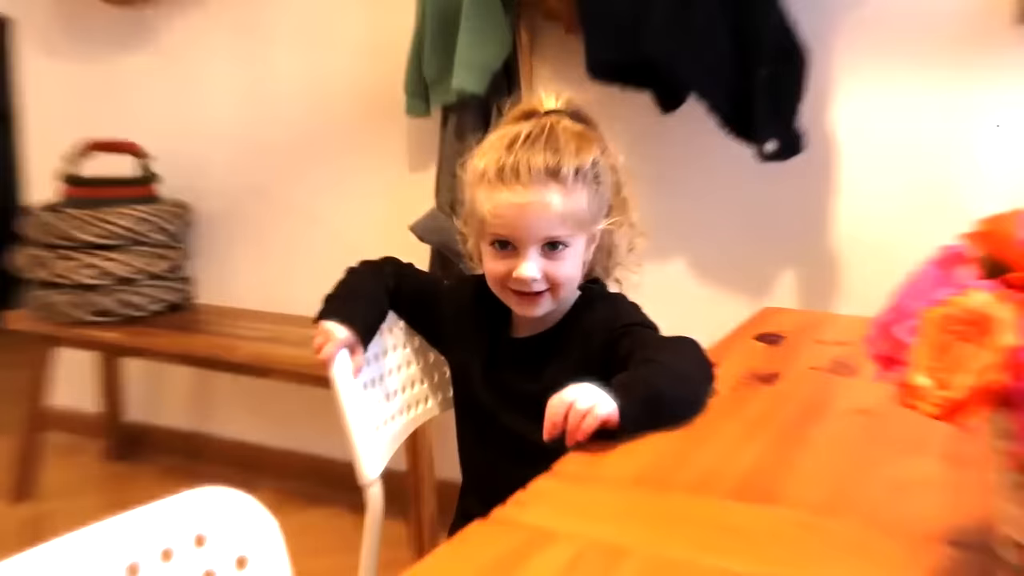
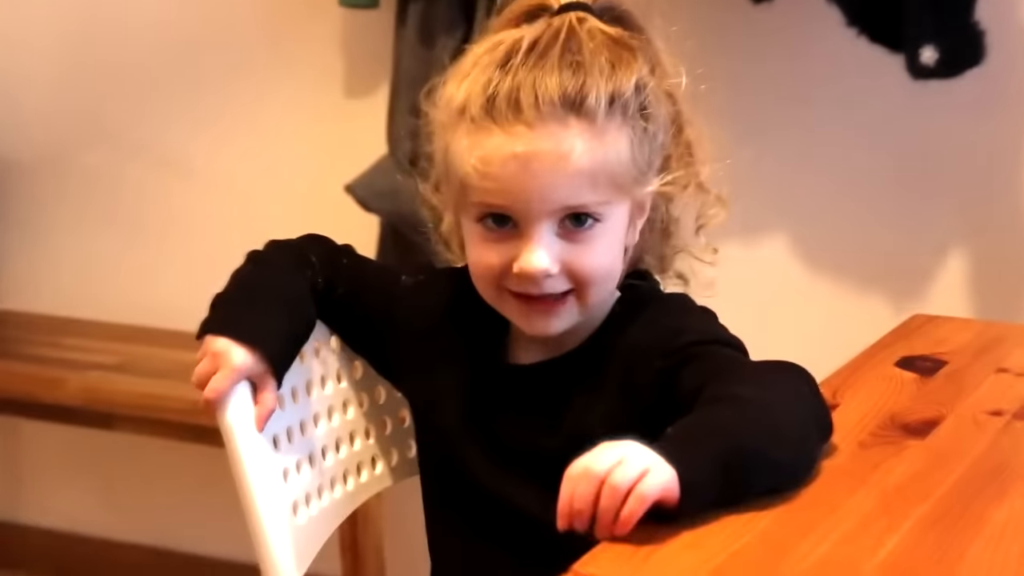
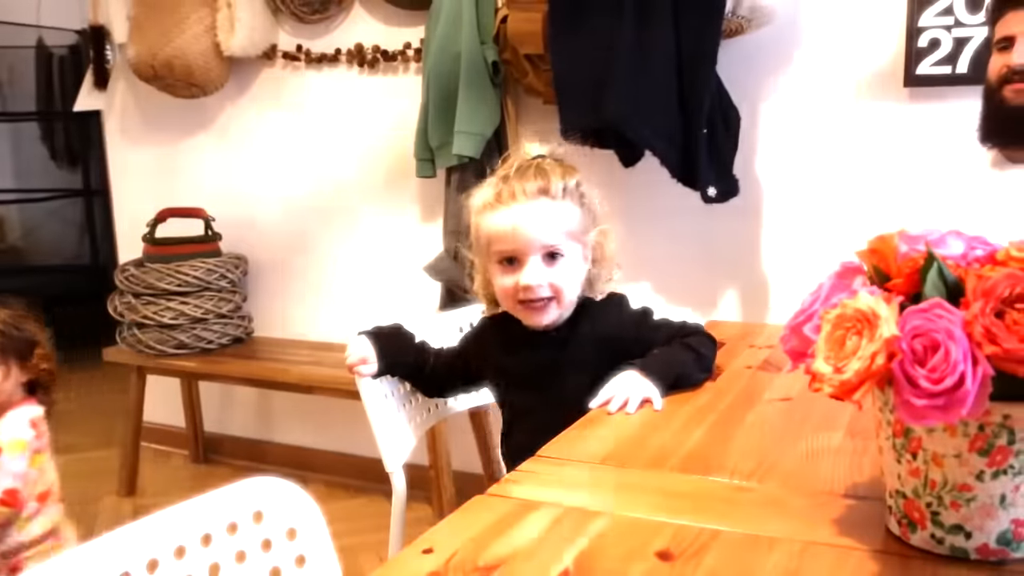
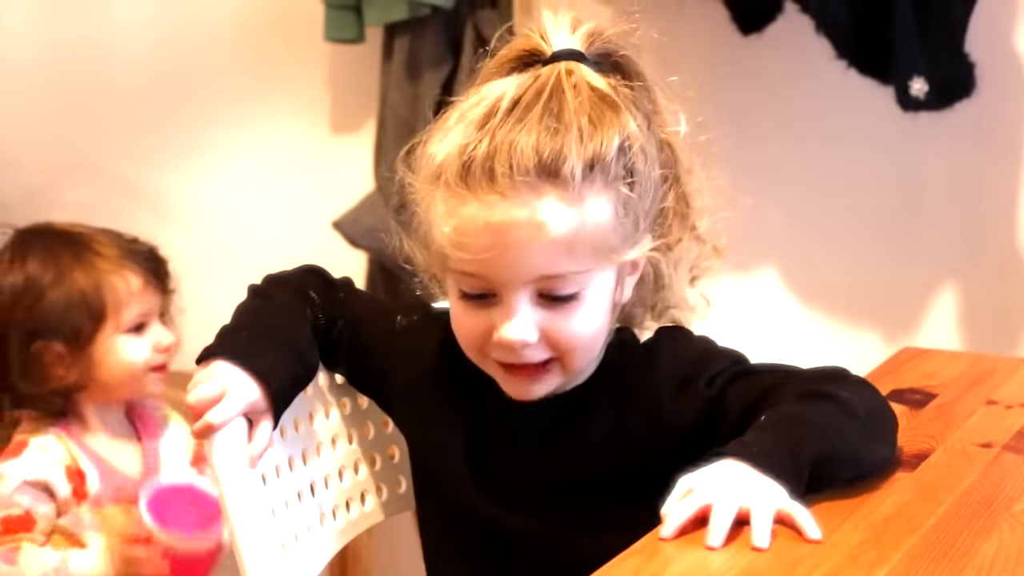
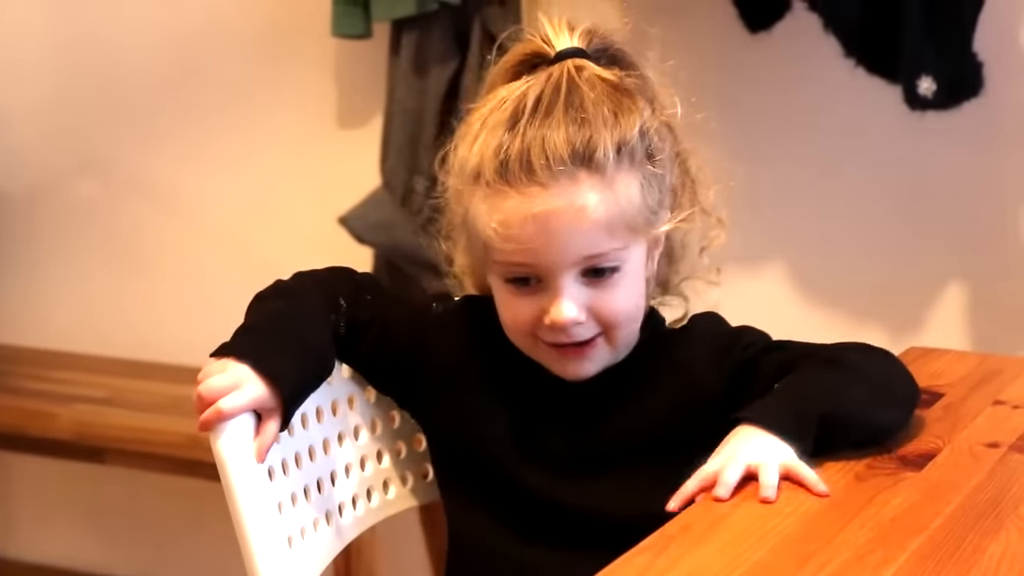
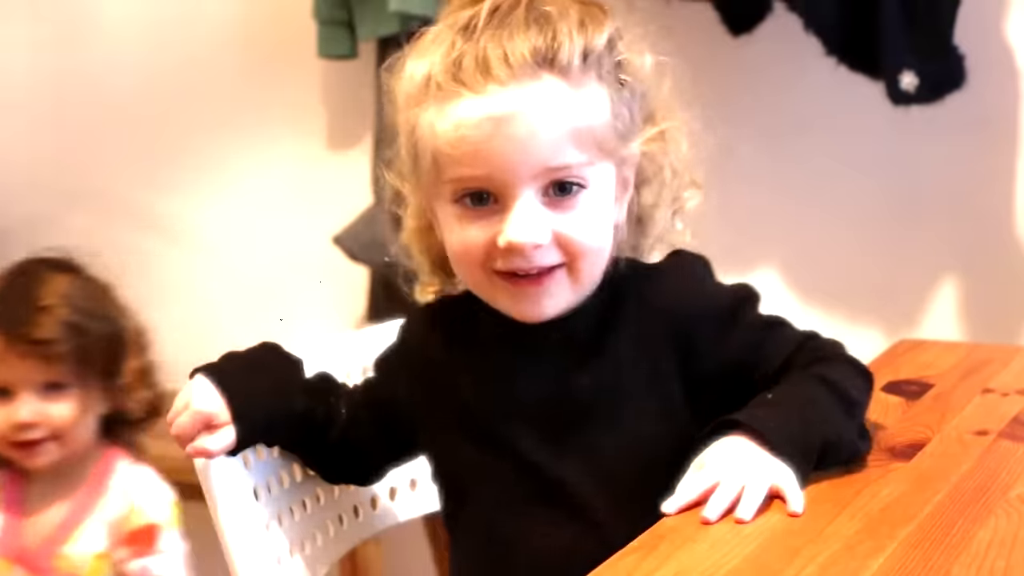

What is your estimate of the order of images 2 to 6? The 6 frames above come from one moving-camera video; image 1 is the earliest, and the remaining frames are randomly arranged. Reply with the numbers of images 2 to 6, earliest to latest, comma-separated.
2, 5, 4, 6, 3
